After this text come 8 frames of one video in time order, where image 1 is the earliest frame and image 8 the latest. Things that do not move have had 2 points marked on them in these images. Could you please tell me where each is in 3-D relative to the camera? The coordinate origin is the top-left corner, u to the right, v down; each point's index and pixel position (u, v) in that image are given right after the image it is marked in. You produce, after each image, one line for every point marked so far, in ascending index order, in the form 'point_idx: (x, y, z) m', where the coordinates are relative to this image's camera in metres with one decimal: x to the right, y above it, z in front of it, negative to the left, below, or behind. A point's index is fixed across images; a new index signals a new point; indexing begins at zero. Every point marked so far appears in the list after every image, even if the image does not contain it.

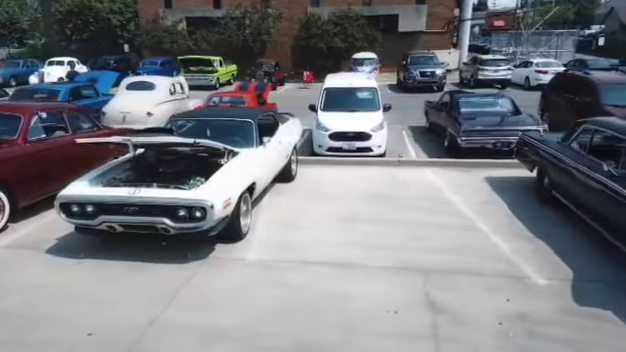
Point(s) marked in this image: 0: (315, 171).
0: (0.0, +0.2, +9.1) m
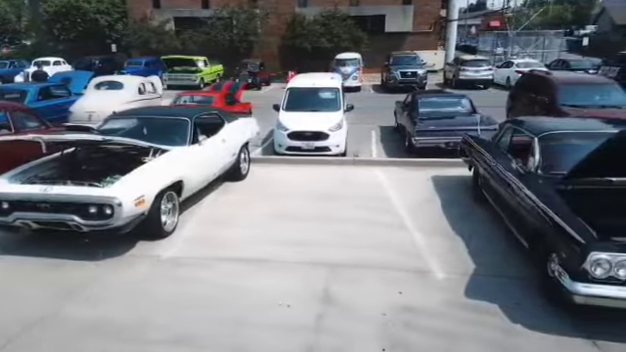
0: (-1.0, +0.2, +9.1) m
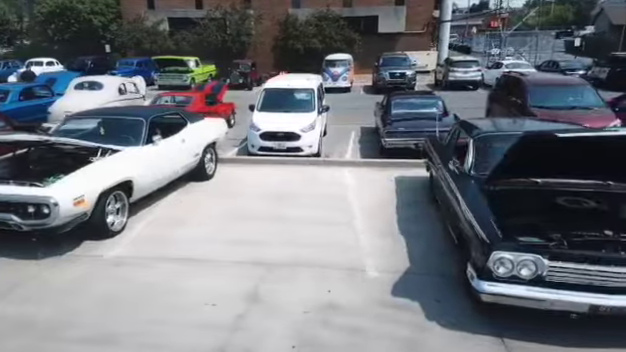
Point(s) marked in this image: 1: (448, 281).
0: (-1.6, +0.2, +9.2) m
1: (+1.4, -1.1, +4.4) m
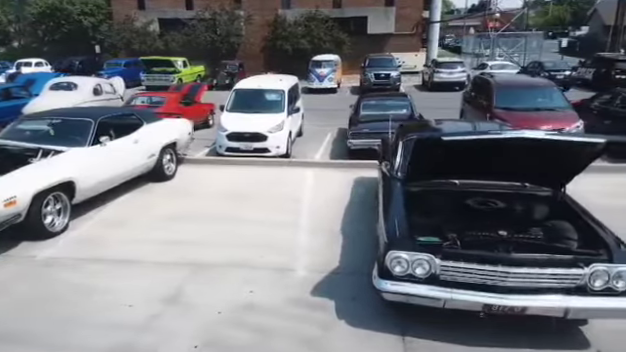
0: (-2.4, +0.2, +9.2) m
1: (+0.6, -1.1, +4.4) m
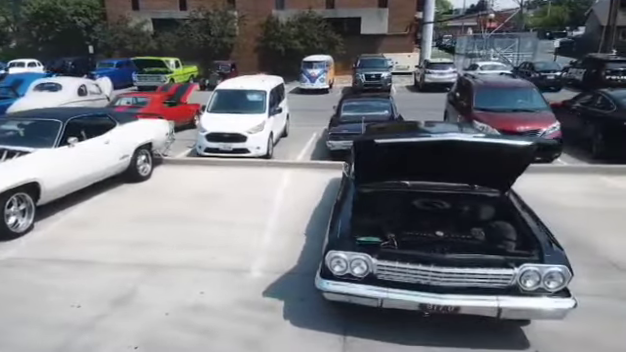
0: (-2.9, +0.2, +9.3) m
1: (+0.1, -1.1, +4.4) m
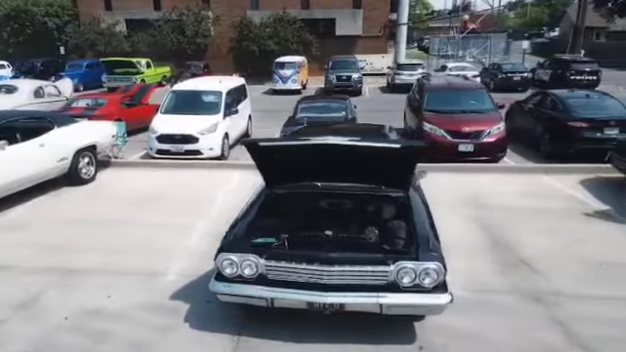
0: (-4.0, +0.1, +9.2) m
1: (-0.8, -1.1, +4.5) m
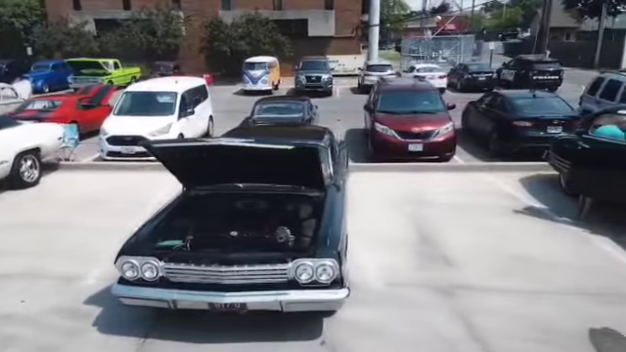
0: (-5.1, +0.1, +9.1) m
1: (-1.6, -1.1, +4.5) m
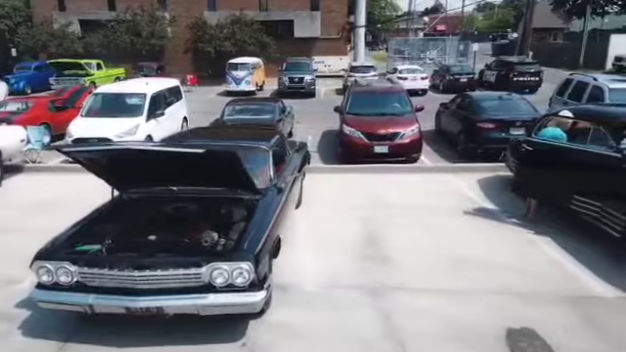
0: (-5.8, 0.0, +9.0) m
1: (-2.3, -1.2, +4.5) m
